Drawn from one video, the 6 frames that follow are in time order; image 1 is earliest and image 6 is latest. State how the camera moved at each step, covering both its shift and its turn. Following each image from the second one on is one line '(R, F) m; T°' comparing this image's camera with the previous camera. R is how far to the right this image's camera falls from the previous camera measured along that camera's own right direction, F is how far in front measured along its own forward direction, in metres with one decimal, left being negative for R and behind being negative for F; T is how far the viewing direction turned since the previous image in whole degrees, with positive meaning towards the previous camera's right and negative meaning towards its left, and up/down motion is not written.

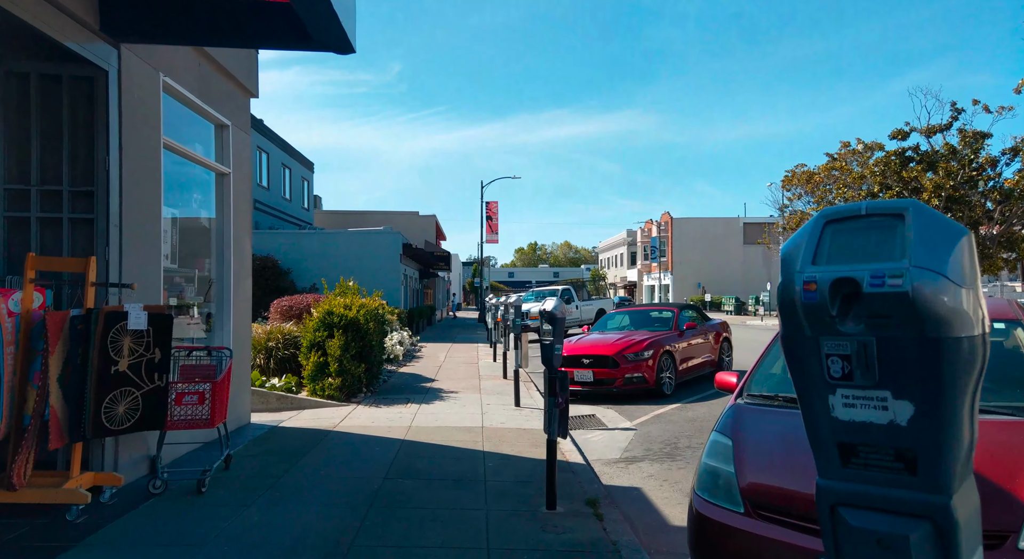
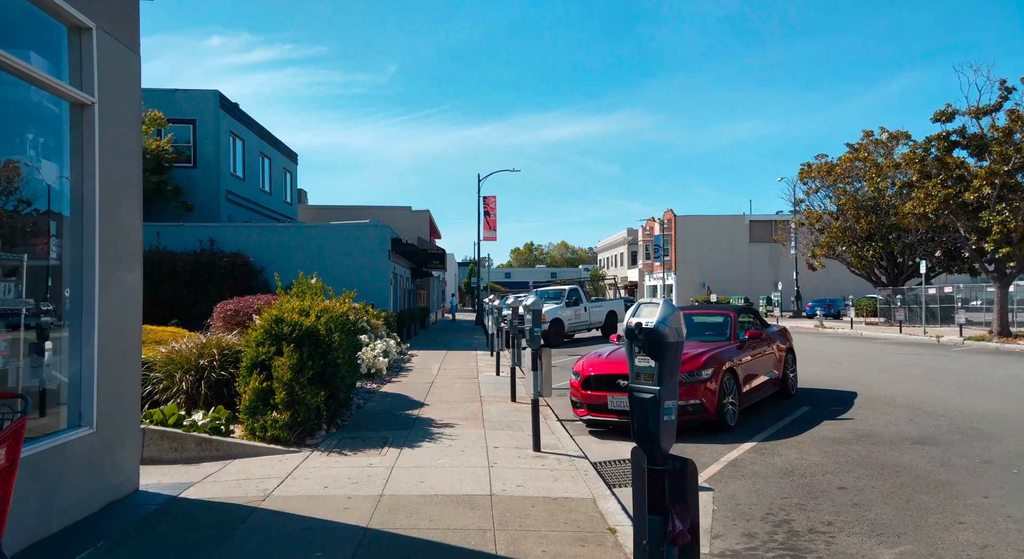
(-0.2, +2.8) m; 0°
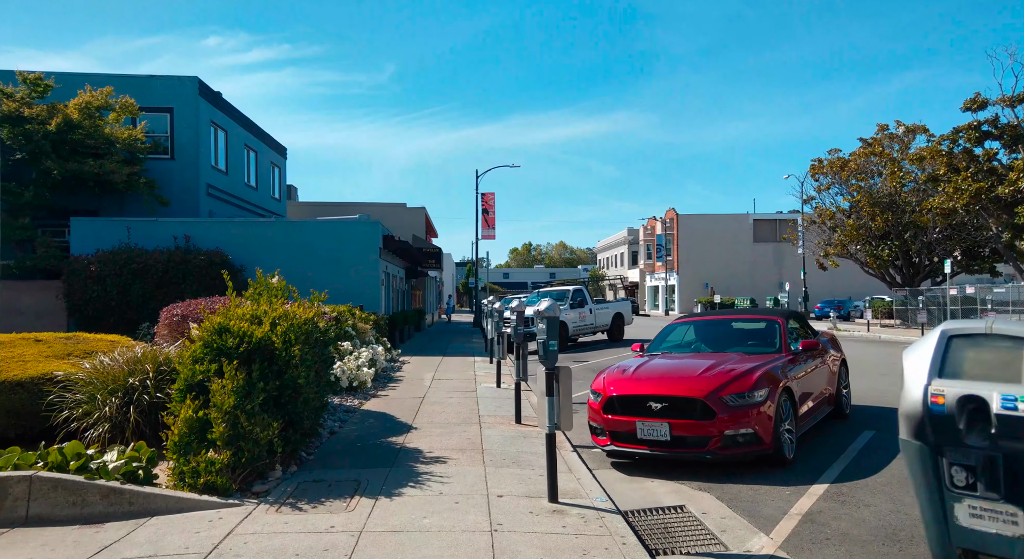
(-0.1, +1.7) m; 0°
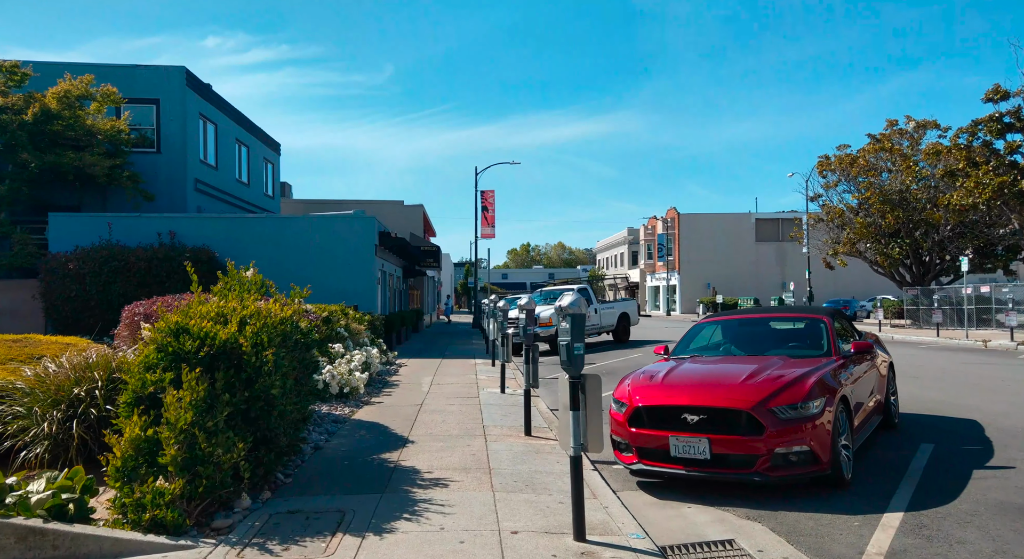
(-0.1, +1.0) m; 0°
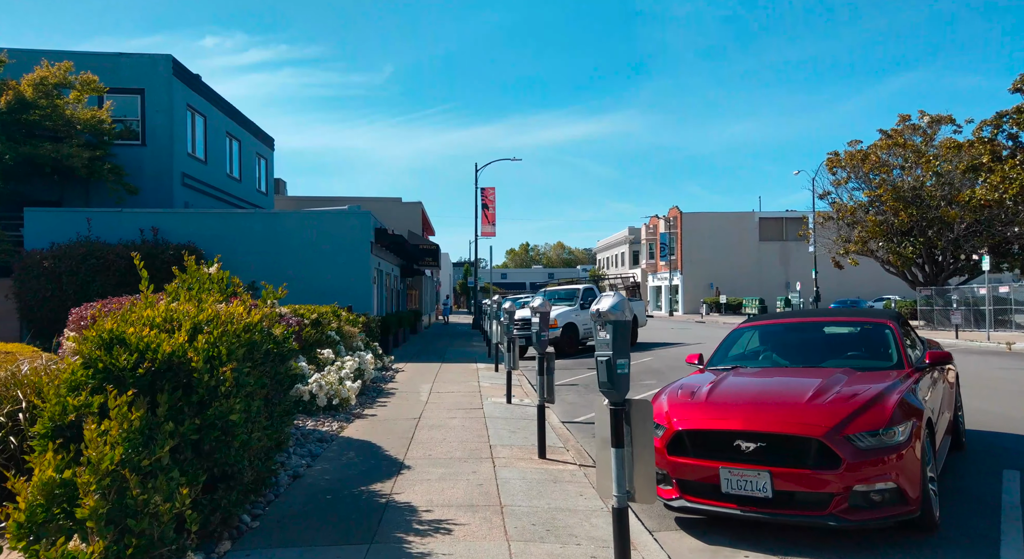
(-0.1, +1.1) m; 0°
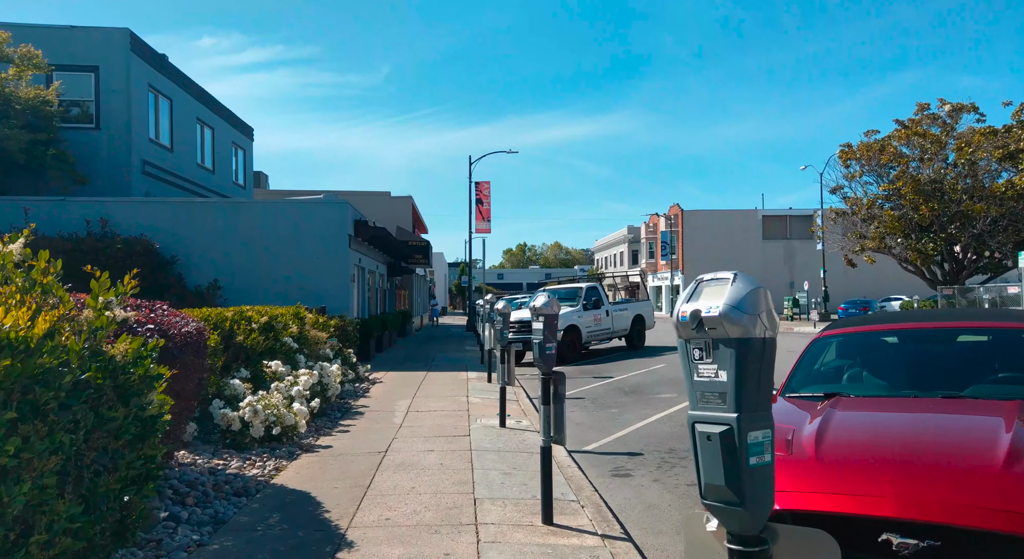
(0.0, +2.1) m; 0°
